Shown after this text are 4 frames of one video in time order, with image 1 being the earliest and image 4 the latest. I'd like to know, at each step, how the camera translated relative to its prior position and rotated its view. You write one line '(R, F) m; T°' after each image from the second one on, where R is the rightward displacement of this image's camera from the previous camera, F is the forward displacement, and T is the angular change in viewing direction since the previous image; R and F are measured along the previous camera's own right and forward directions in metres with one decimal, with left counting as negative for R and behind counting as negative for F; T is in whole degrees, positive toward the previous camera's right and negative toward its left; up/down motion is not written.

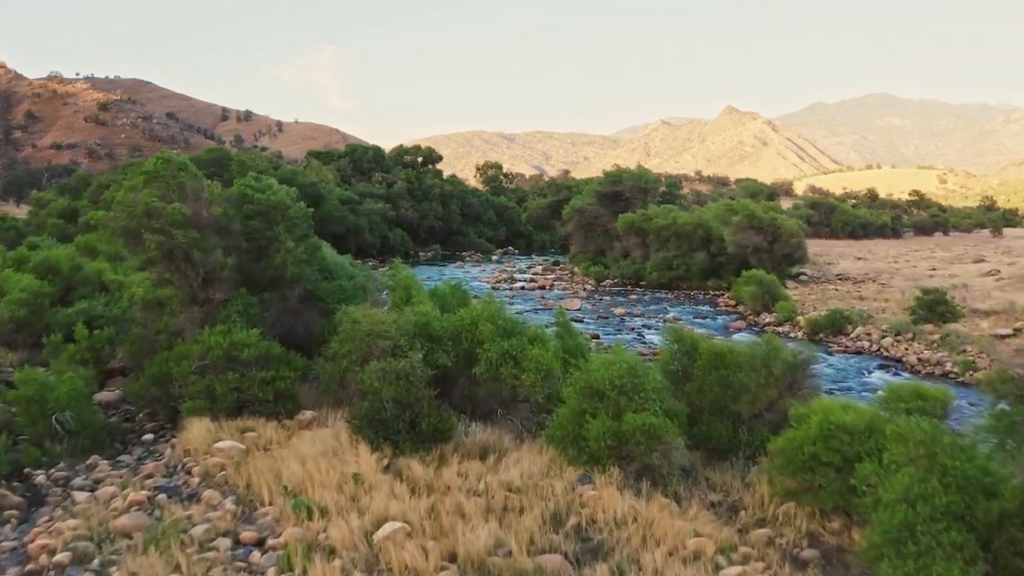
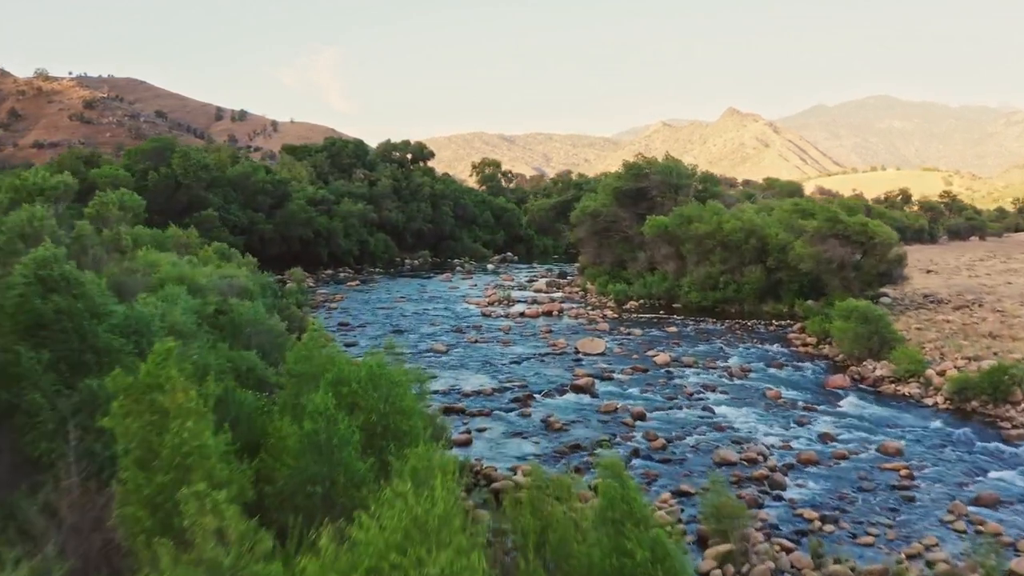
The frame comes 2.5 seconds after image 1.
(+0.1, +8.4) m; 0°
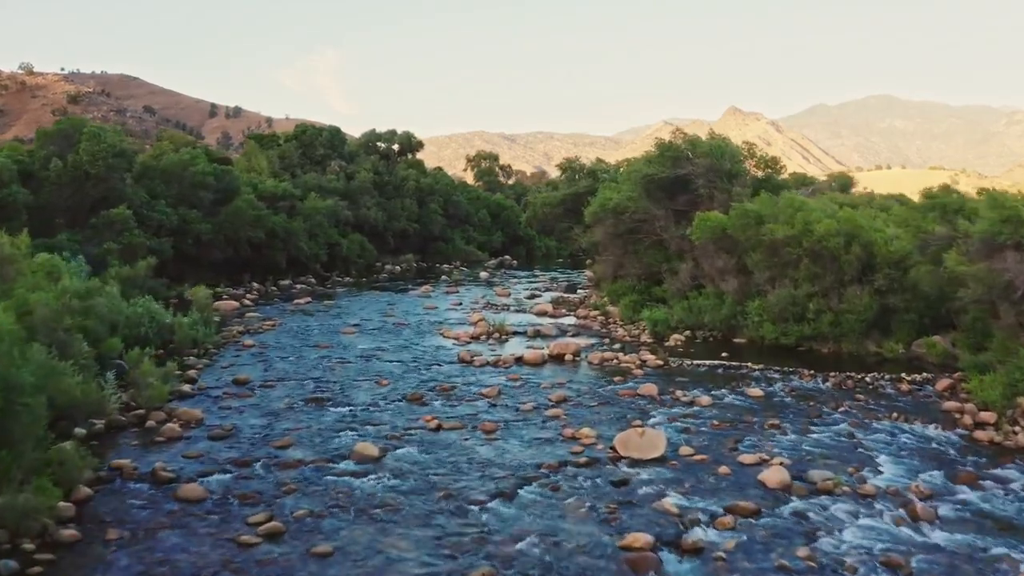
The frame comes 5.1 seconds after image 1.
(+0.1, +8.5) m; 0°
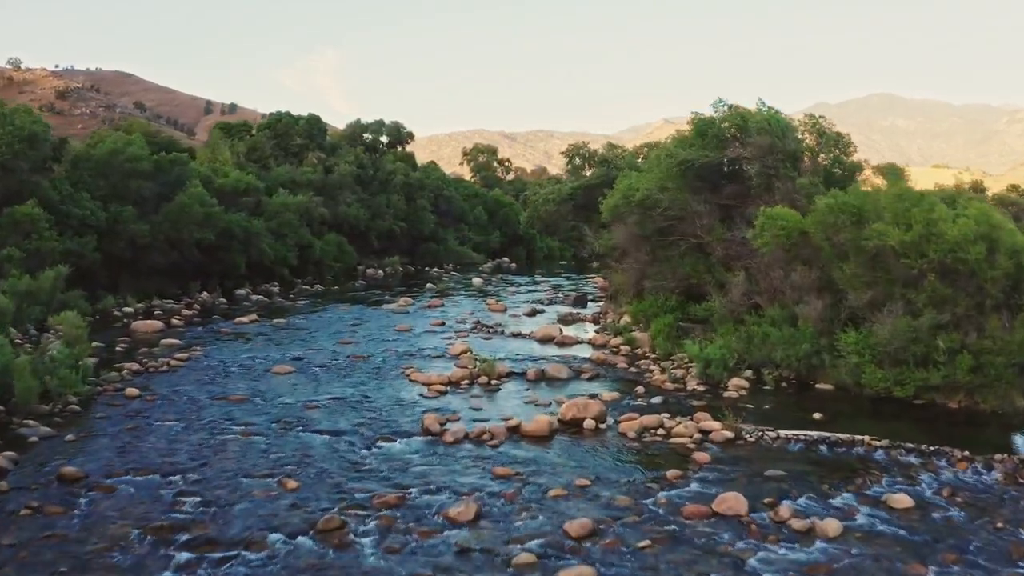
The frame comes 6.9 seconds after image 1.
(+0.1, +5.8) m; 0°
